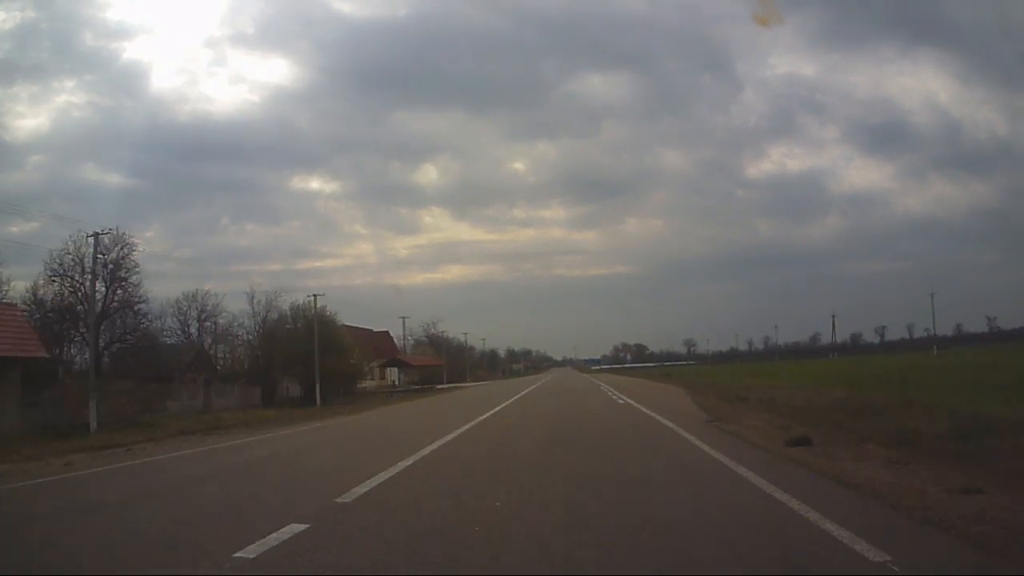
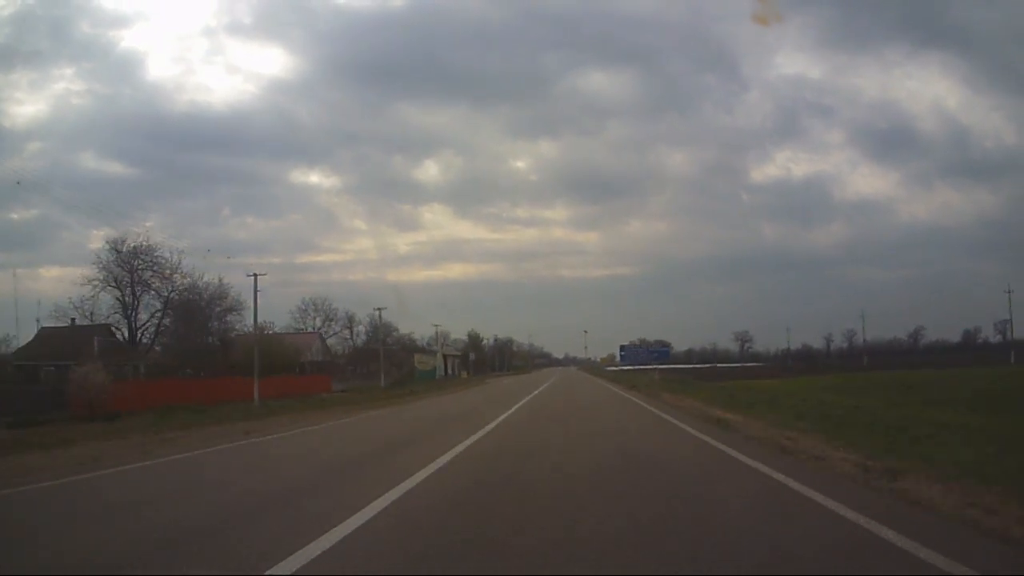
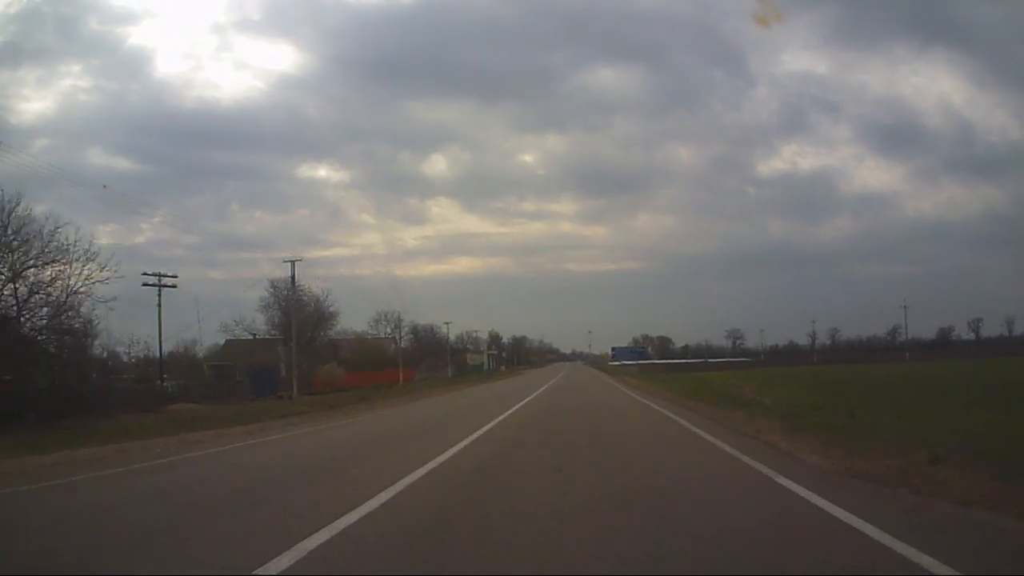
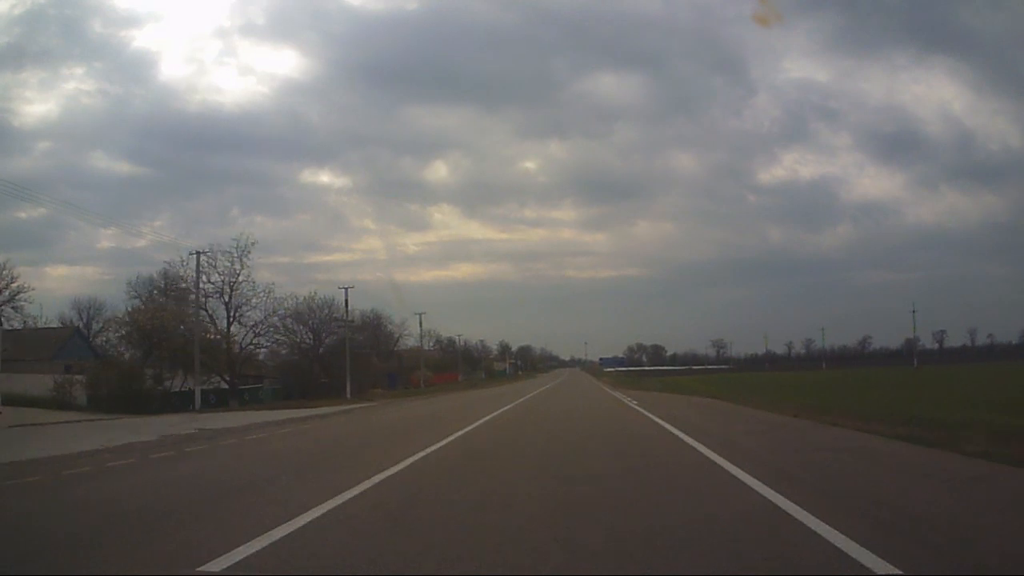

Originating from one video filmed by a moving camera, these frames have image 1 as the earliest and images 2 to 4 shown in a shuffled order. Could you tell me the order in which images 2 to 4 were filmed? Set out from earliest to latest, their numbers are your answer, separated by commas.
4, 3, 2
